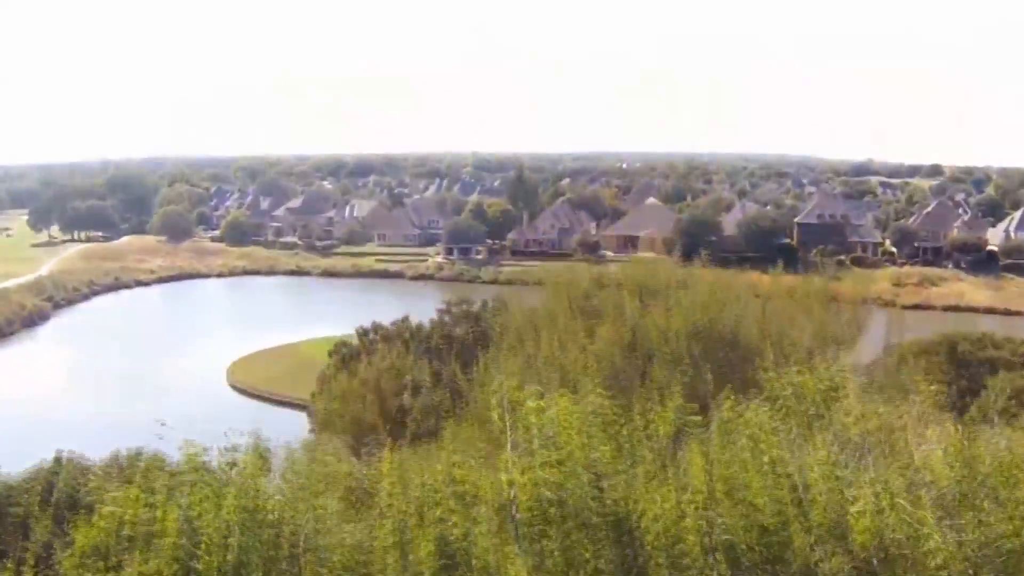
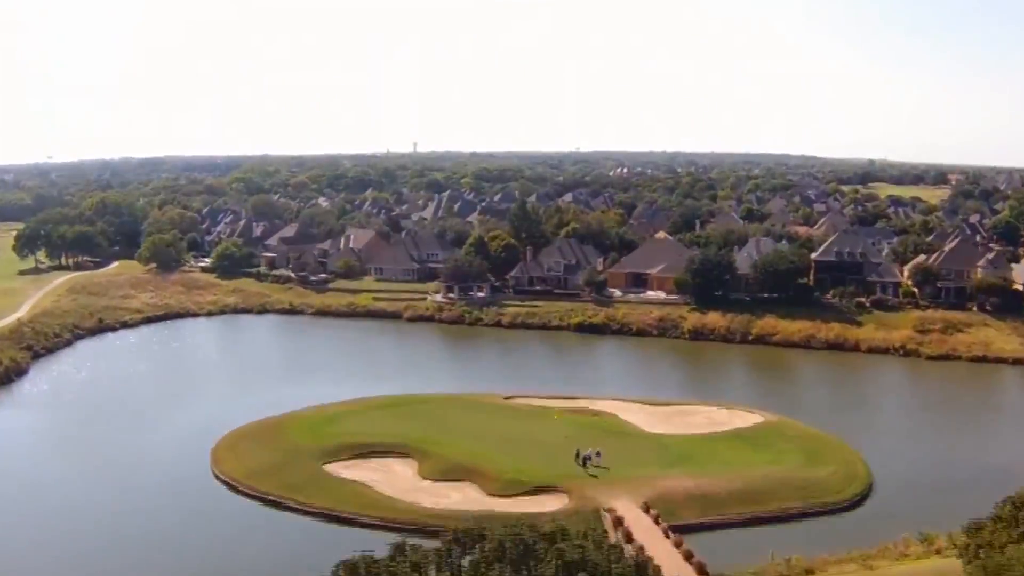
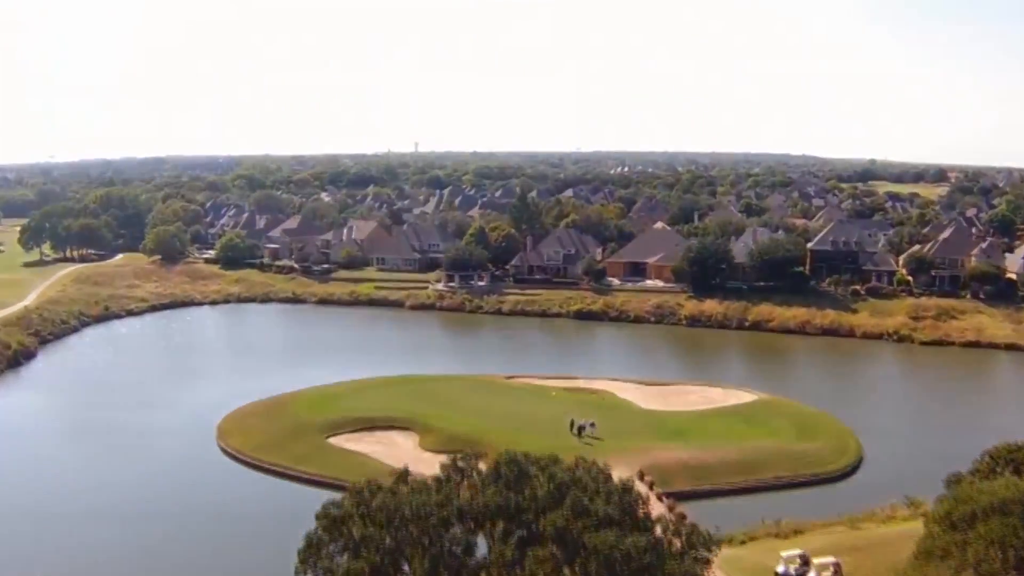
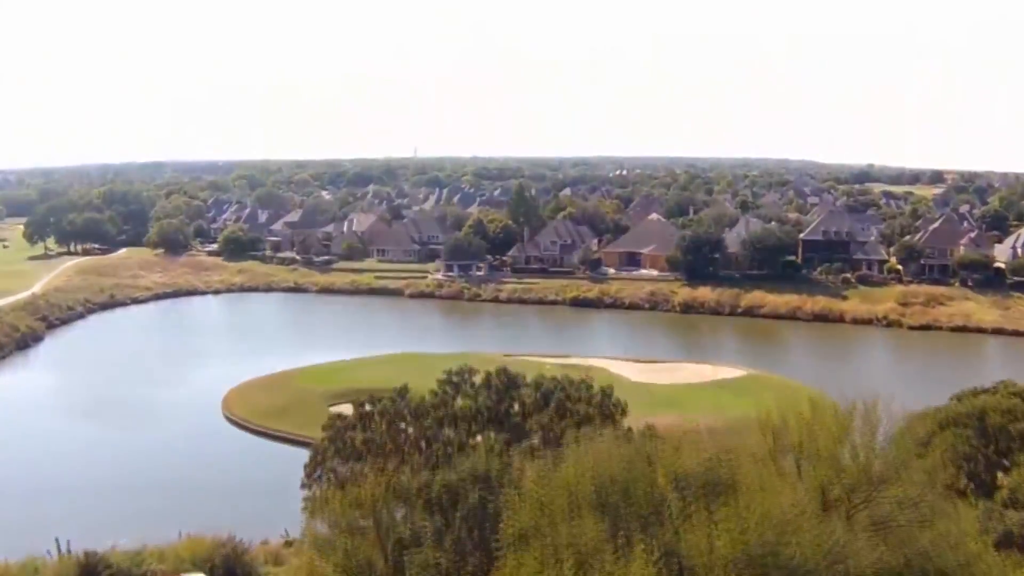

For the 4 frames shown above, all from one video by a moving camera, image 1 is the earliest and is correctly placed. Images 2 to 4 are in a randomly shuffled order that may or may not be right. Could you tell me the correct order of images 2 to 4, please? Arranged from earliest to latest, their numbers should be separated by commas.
4, 3, 2
